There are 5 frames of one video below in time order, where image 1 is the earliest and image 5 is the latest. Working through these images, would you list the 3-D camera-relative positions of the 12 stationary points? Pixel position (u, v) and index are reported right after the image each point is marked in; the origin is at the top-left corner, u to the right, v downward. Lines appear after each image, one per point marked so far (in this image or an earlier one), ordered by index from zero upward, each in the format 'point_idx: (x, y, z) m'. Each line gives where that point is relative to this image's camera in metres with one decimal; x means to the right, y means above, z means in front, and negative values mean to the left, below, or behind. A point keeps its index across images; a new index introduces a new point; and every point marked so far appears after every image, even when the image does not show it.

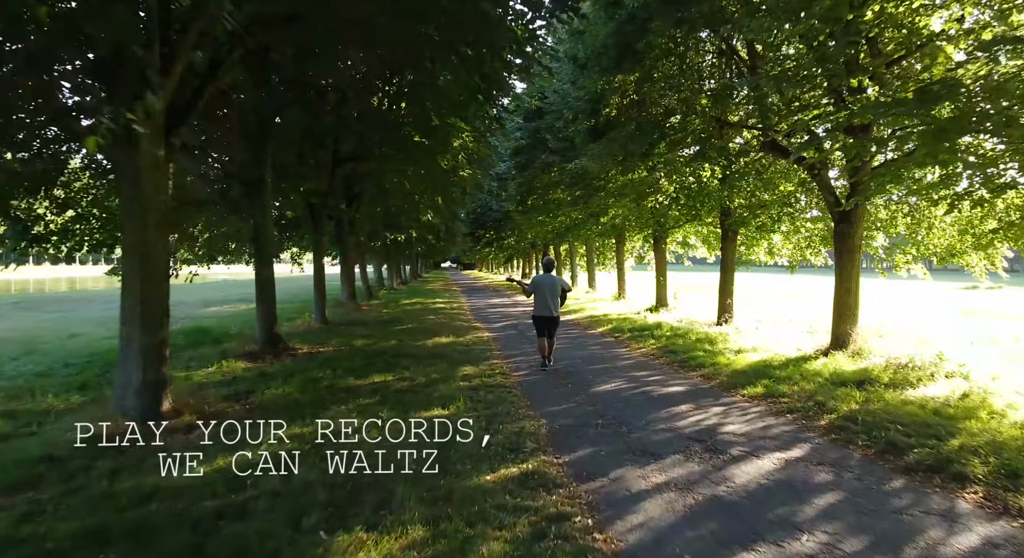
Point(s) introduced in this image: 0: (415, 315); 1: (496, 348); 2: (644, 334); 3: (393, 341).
0: (-2.8, -1.1, +18.2) m
1: (-0.4, -1.3, +12.4) m
2: (+2.9, -1.2, +13.5) m
3: (-2.4, -1.2, +12.2) m
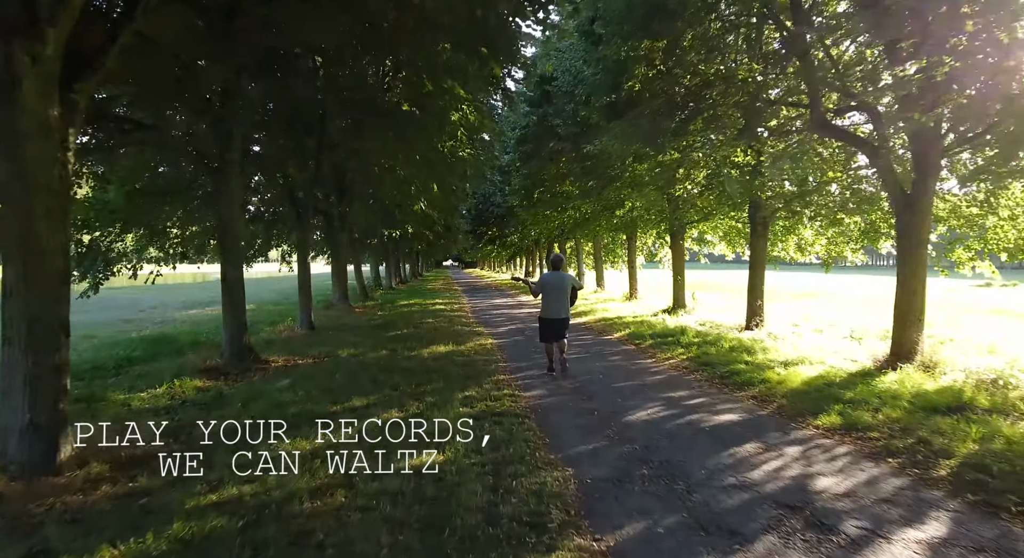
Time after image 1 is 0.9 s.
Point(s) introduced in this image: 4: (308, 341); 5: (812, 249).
0: (-2.7, -1.1, +16.6) m
1: (-0.3, -1.3, +10.8) m
2: (+3.1, -1.2, +11.9) m
3: (-2.2, -1.3, +10.6) m
4: (-3.9, -1.2, +12.0) m
5: (+8.3, +0.8, +17.1) m
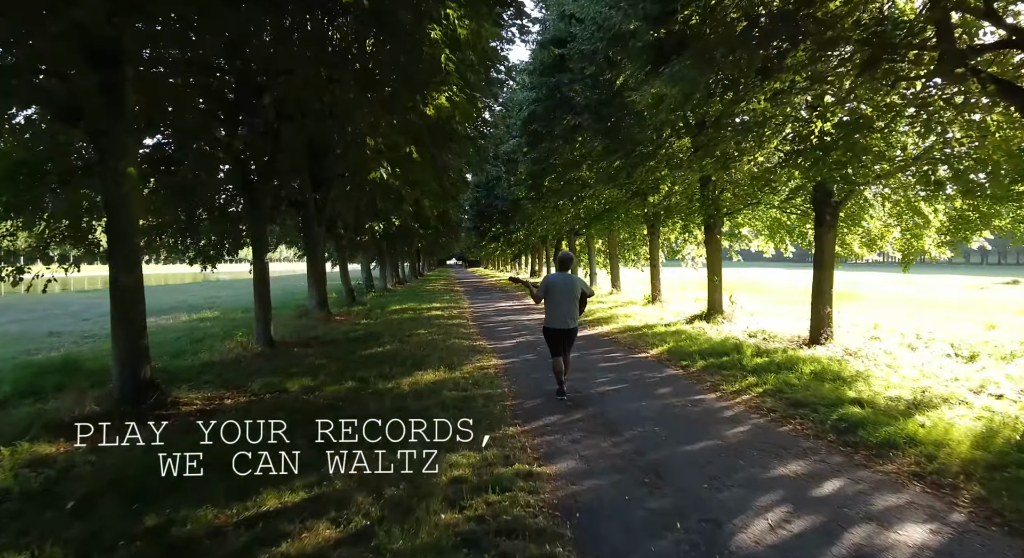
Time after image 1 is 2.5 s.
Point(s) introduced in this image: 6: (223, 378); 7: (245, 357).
0: (-2.5, -1.1, +13.9) m
1: (-0.1, -1.4, +8.0) m
2: (+3.2, -1.2, +9.1) m
3: (-2.1, -1.3, +7.8) m
4: (-3.8, -1.3, +9.3) m
5: (+8.5, +0.8, +14.3) m
6: (-3.8, -1.3, +8.2) m
7: (-4.3, -1.3, +9.9) m
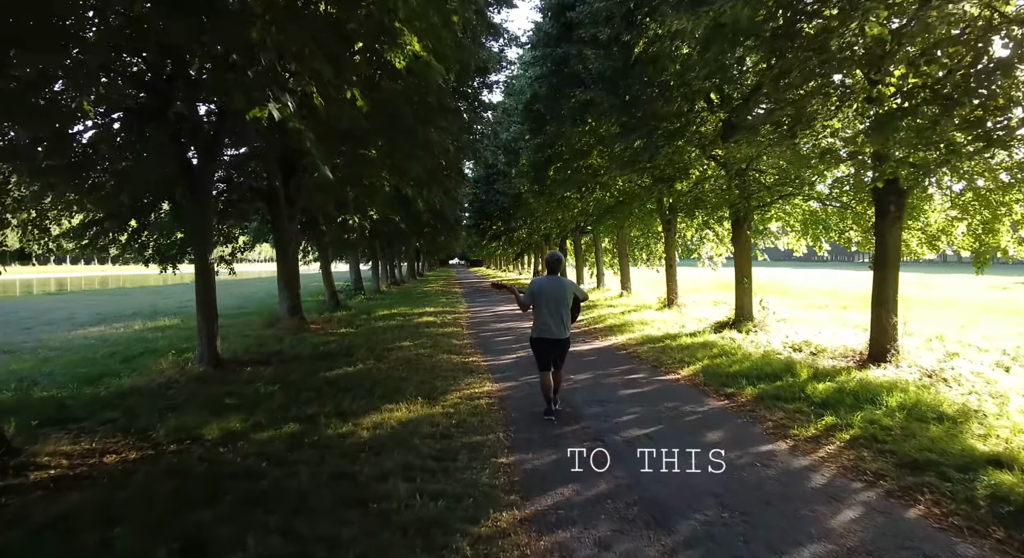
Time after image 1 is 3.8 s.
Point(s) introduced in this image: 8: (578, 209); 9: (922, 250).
0: (-2.5, -1.2, +11.9) m
1: (-0.1, -1.4, +6.0) m
2: (+3.2, -1.3, +7.1) m
3: (-2.1, -1.4, +5.9) m
4: (-3.8, -1.4, +7.3) m
5: (+8.5, +0.8, +12.2) m
6: (-3.9, -1.4, +6.3) m
7: (-4.3, -1.3, +8.0) m
8: (+1.9, +2.1, +18.3) m
9: (+8.3, +0.6, +12.6) m
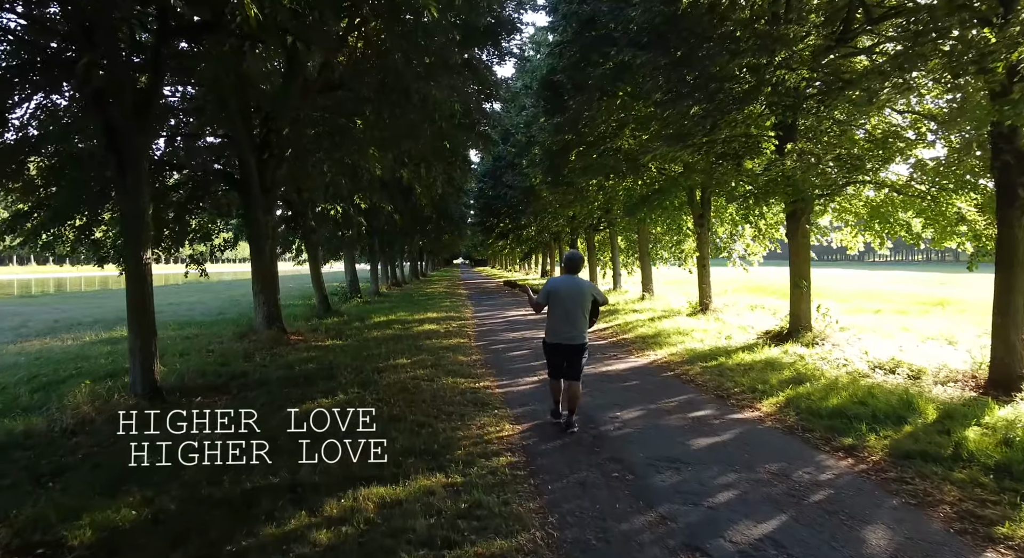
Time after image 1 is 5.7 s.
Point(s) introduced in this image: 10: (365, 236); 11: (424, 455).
0: (-2.2, -1.2, +9.8) m
1: (+0.1, -1.5, +4.0) m
2: (+3.4, -1.4, +5.0) m
3: (-1.8, -1.5, +3.8) m
4: (-3.6, -1.4, +5.2) m
5: (+8.8, +0.7, +10.1) m
6: (-3.6, -1.4, +4.2) m
7: (-4.0, -1.4, +5.9) m
8: (+2.3, +2.0, +16.2) m
9: (+8.6, +0.6, +10.5) m
10: (-4.7, +1.4, +19.8) m
11: (-0.7, -1.4, +5.1) m
